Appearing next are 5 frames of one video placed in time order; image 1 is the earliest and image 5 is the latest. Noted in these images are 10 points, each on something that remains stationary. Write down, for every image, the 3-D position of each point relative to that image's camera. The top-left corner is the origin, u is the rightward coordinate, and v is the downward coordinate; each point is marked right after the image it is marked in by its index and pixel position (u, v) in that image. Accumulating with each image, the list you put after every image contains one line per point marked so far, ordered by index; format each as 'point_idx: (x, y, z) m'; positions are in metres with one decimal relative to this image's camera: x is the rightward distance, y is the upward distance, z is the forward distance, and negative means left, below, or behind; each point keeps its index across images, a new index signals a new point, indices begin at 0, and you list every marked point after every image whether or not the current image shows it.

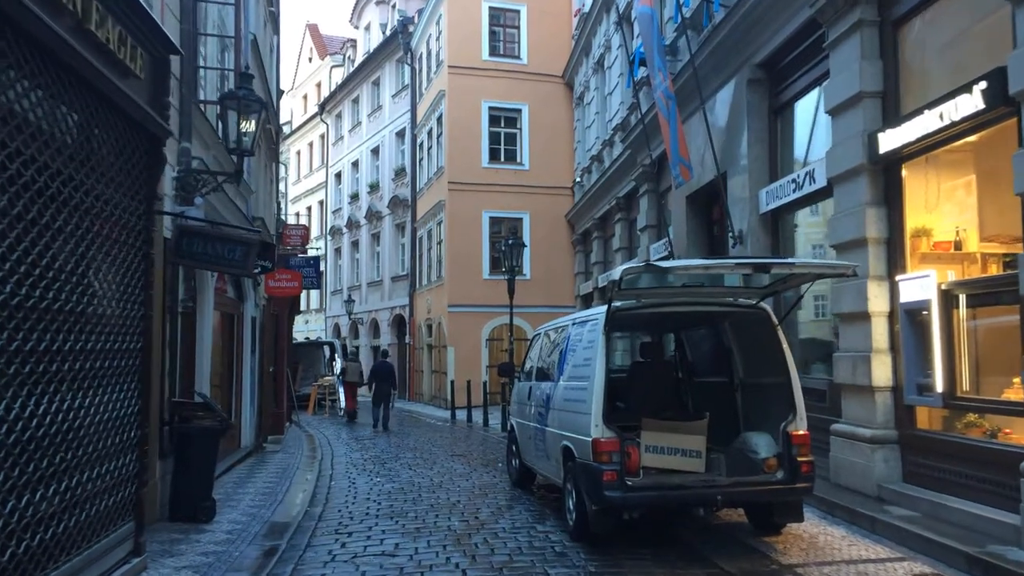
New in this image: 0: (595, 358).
0: (+0.7, -0.6, +7.2) m
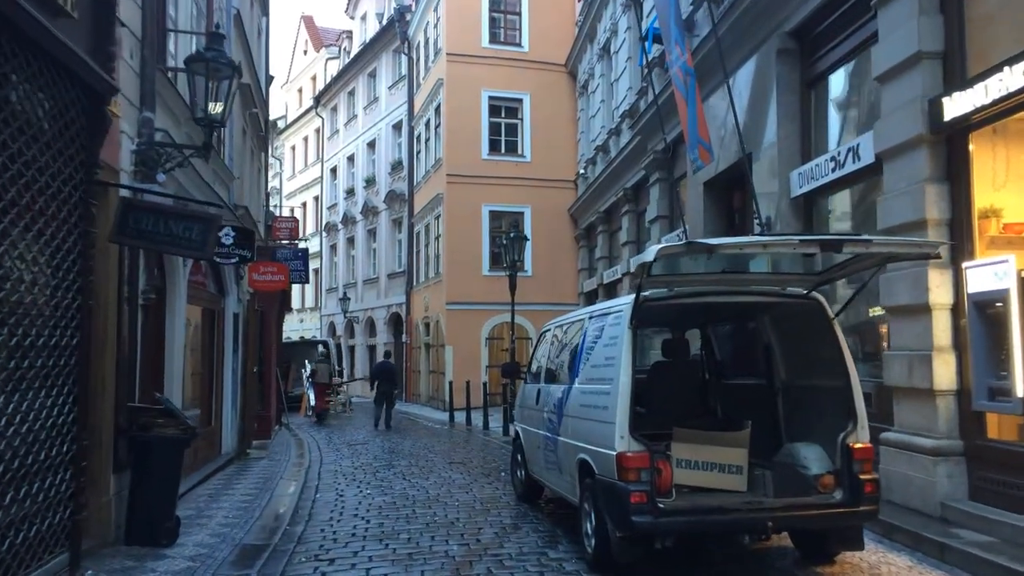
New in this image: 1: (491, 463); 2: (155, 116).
0: (+0.8, -0.5, +6.1) m
1: (-0.3, -2.8, +12.8) m
2: (-3.7, +1.8, +8.4) m
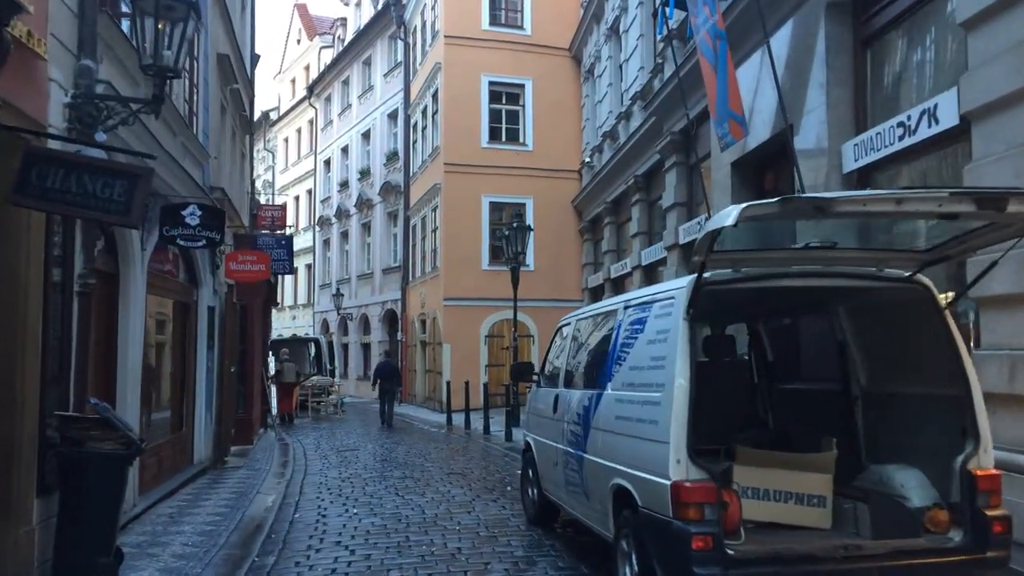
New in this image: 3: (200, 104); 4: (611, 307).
0: (+0.9, -0.4, +4.7) m
1: (-0.2, -2.7, +11.5) m
2: (-3.6, +1.9, +7.0) m
3: (-4.8, +2.8, +12.3) m
4: (+0.8, -0.2, +6.3) m
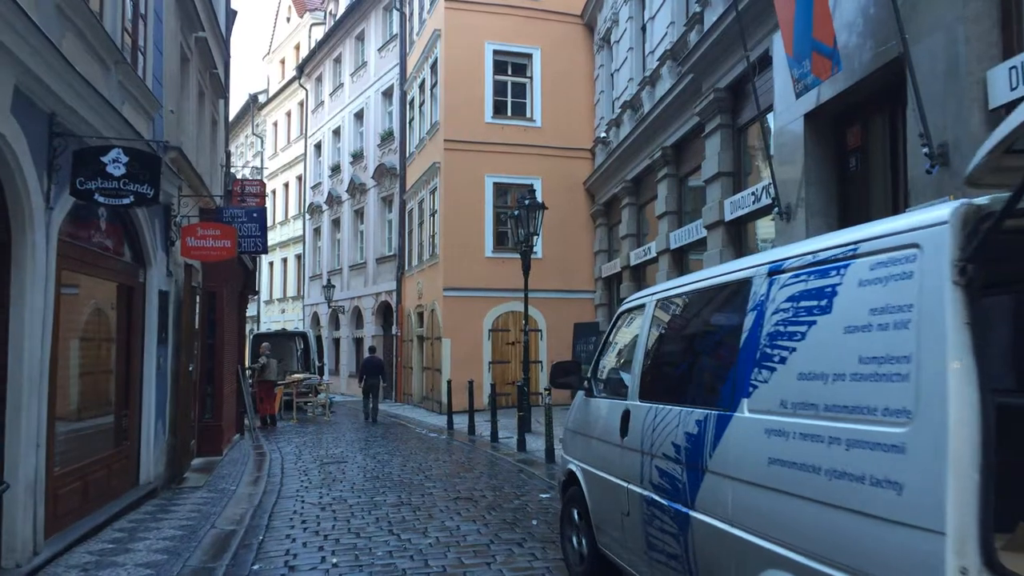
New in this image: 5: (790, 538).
0: (+1.2, -0.2, +2.4) m
1: (+0.1, -2.4, +9.2) m
2: (-3.3, +2.1, +4.7) m
3: (-4.5, +3.1, +10.0) m
4: (+1.1, +0.1, +4.0) m
5: (+1.0, -0.9, +3.0) m
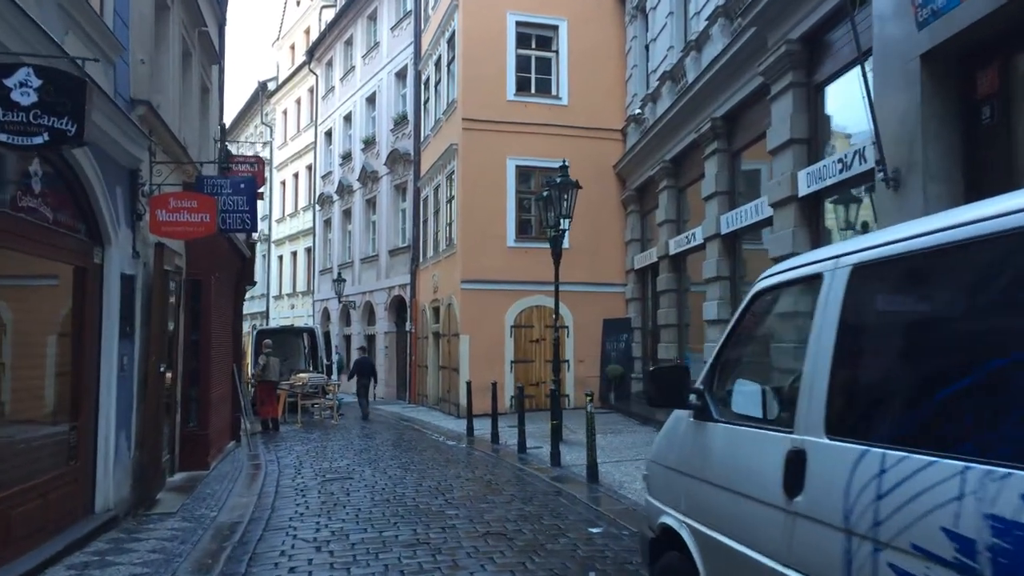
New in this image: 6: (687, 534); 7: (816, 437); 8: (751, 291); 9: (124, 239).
0: (+1.5, -0.1, +0.5) m
1: (+0.5, -2.3, +7.3) m
2: (-3.0, +2.3, +2.8) m
3: (-4.1, +3.2, +8.1) m
4: (+1.4, +0.2, +2.1) m
5: (+1.3, -0.8, +1.0) m
6: (+0.8, -1.1, +3.9) m
7: (+1.1, -0.5, +2.9) m
8: (+1.1, +0.1, +3.7) m
9: (-4.1, +0.5, +8.7) m
